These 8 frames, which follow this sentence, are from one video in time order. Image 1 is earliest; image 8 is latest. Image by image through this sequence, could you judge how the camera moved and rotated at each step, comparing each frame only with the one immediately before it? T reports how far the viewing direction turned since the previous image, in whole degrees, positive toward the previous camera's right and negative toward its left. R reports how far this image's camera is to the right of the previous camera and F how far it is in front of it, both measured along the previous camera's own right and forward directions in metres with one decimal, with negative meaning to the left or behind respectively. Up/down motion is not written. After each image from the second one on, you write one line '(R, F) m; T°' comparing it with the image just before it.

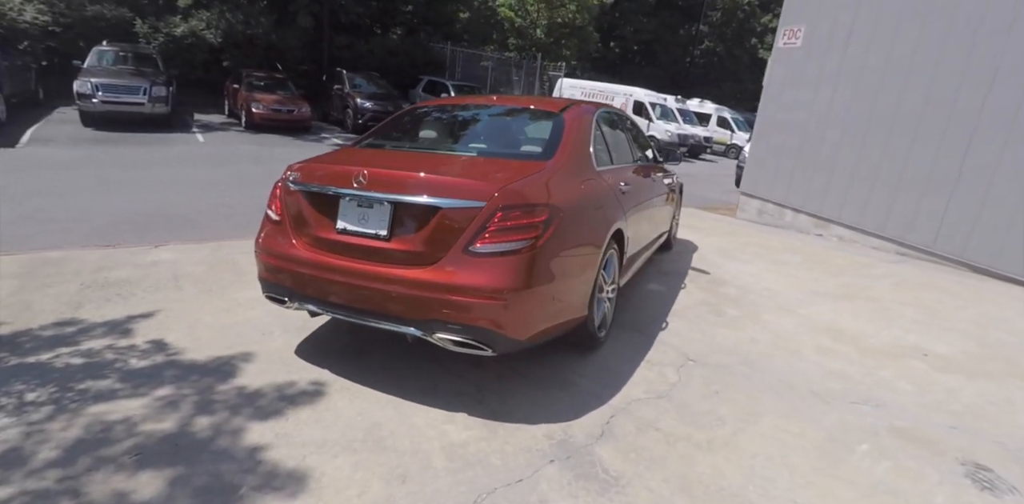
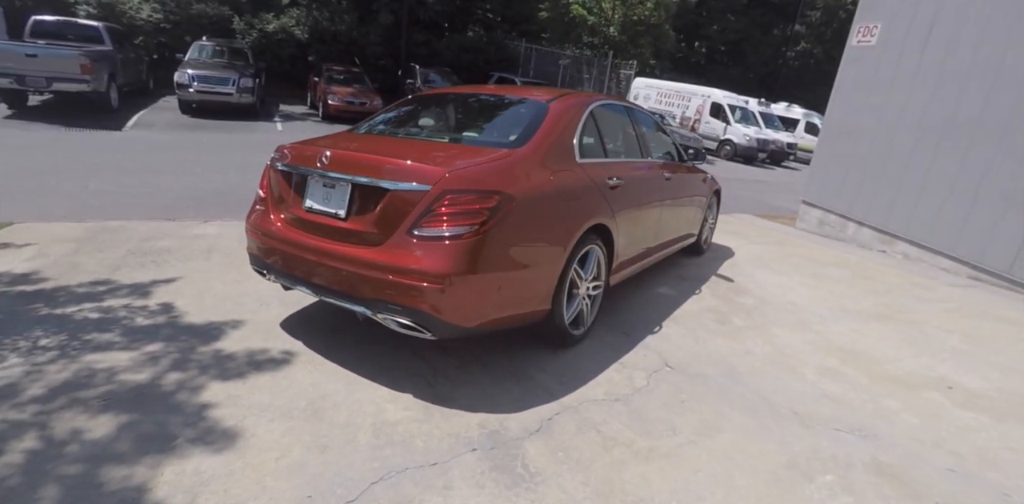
(+0.7, +0.1) m; -9°
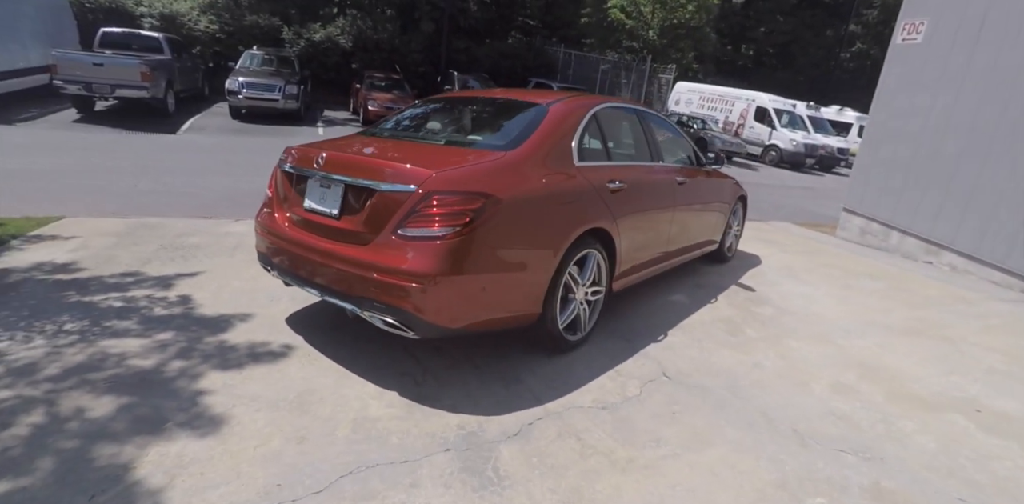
(+0.3, 0.0) m; -5°
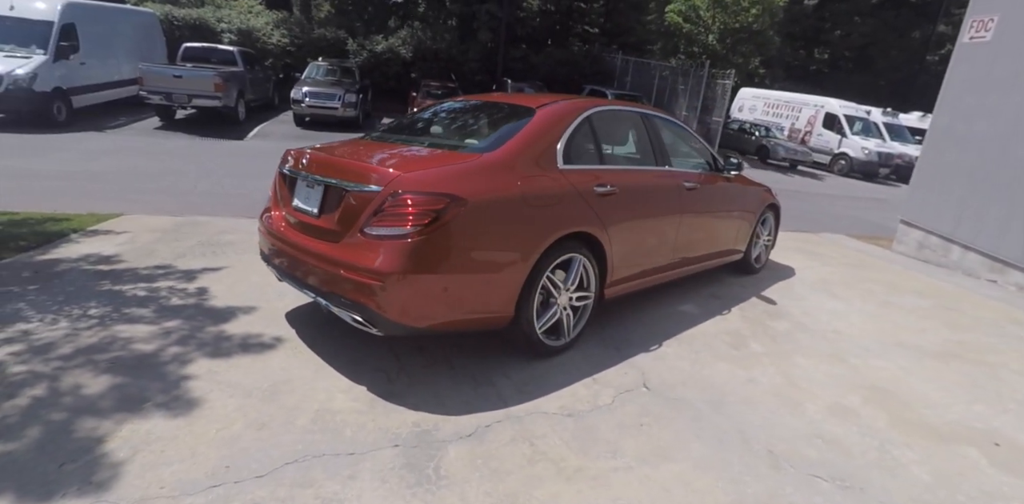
(+0.5, 0.0) m; -7°
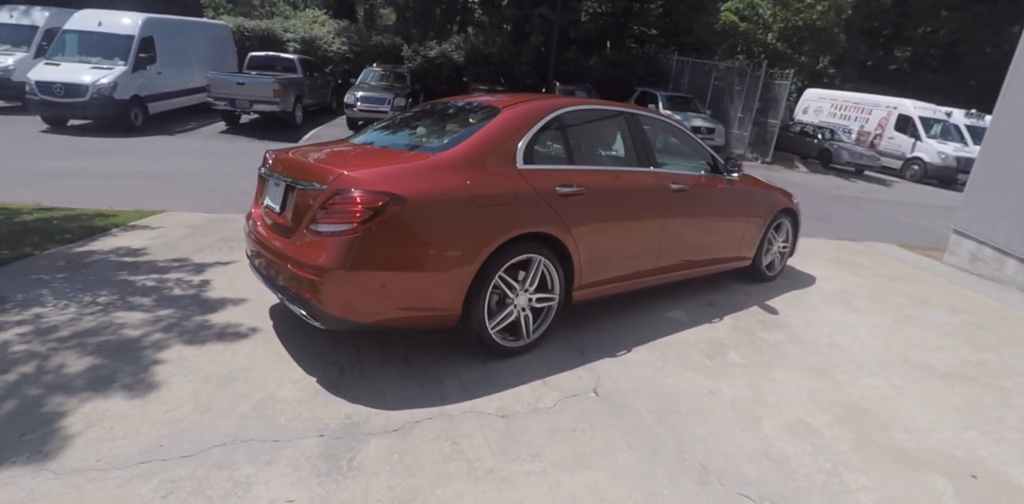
(+0.7, 0.0) m; -7°
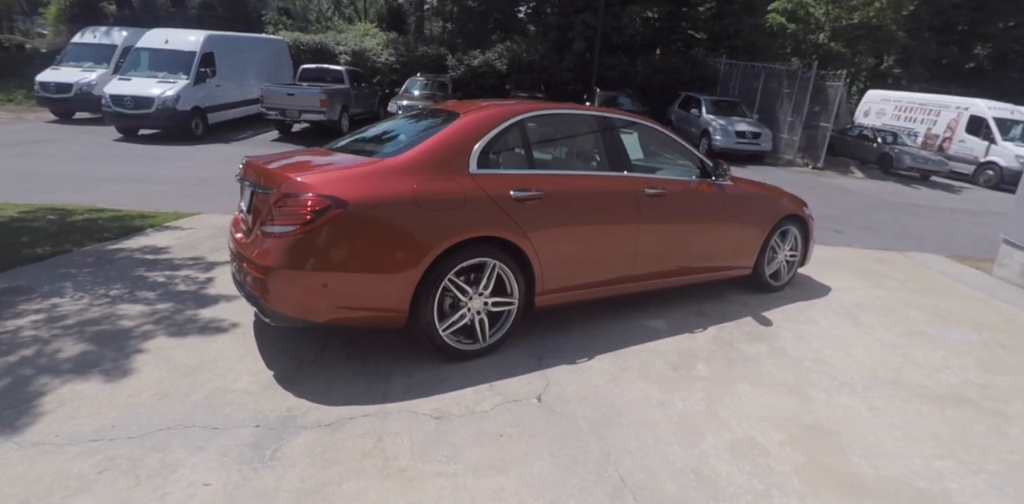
(+0.7, 0.0) m; -6°
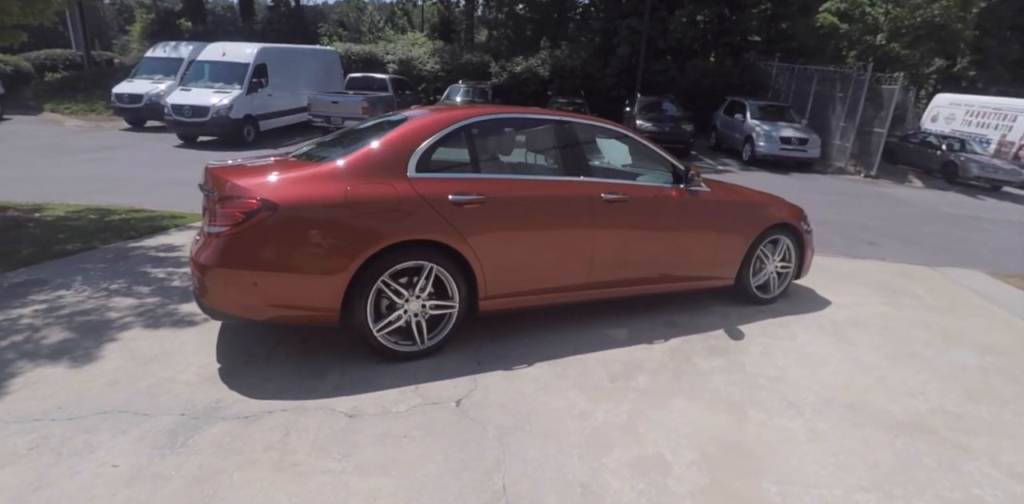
(+0.8, 0.0) m; -7°
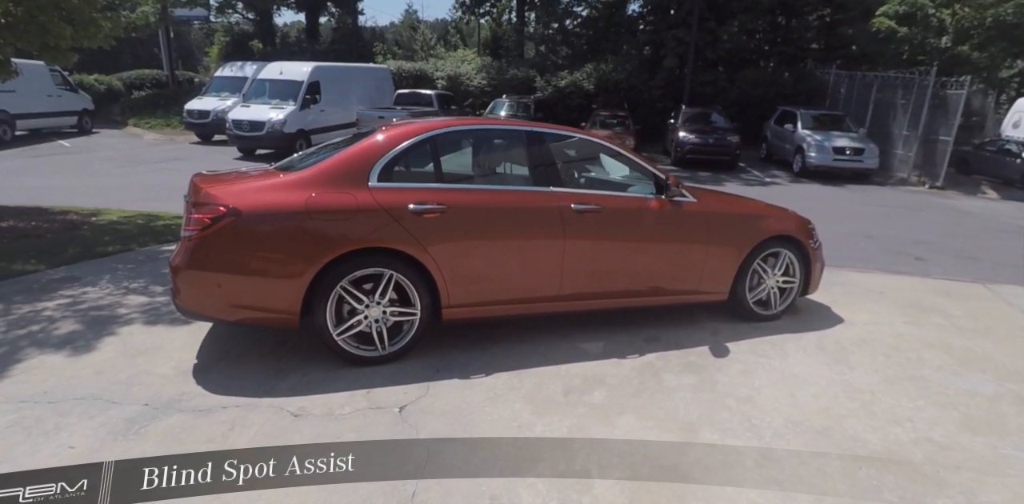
(+0.7, 0.0) m; -7°
